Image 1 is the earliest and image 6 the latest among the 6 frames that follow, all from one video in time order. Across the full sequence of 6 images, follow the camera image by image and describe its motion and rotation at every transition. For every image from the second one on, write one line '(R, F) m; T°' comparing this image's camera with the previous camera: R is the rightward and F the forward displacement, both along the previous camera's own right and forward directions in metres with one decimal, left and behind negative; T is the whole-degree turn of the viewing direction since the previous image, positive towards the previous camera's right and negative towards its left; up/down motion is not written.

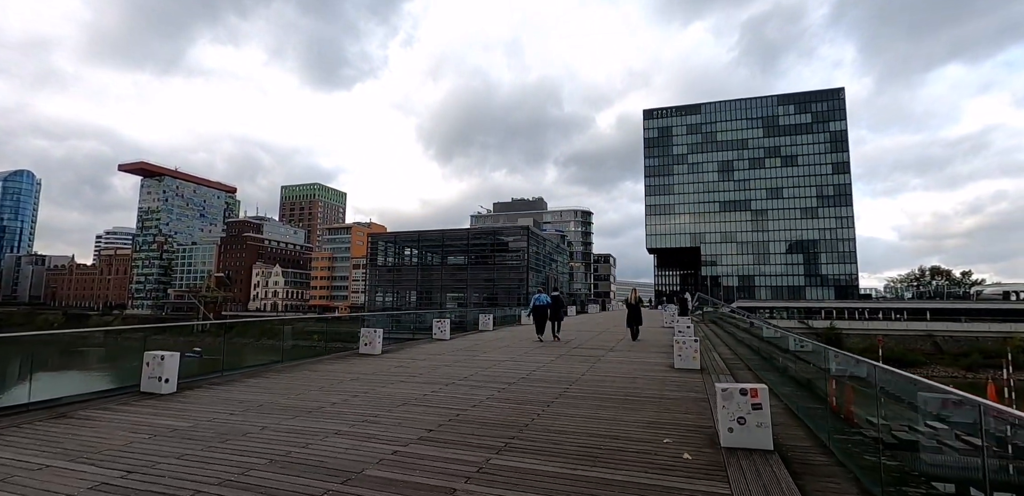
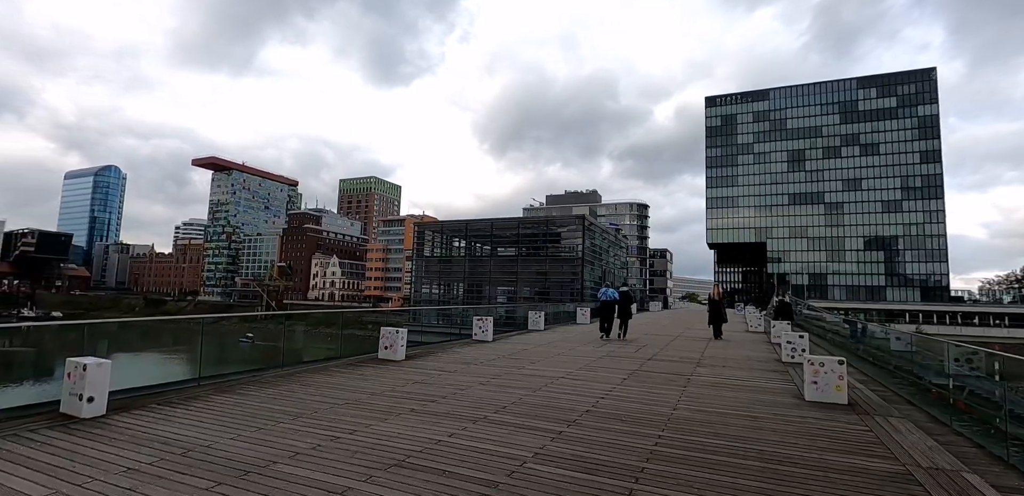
(-0.1, +2.6) m; -6°
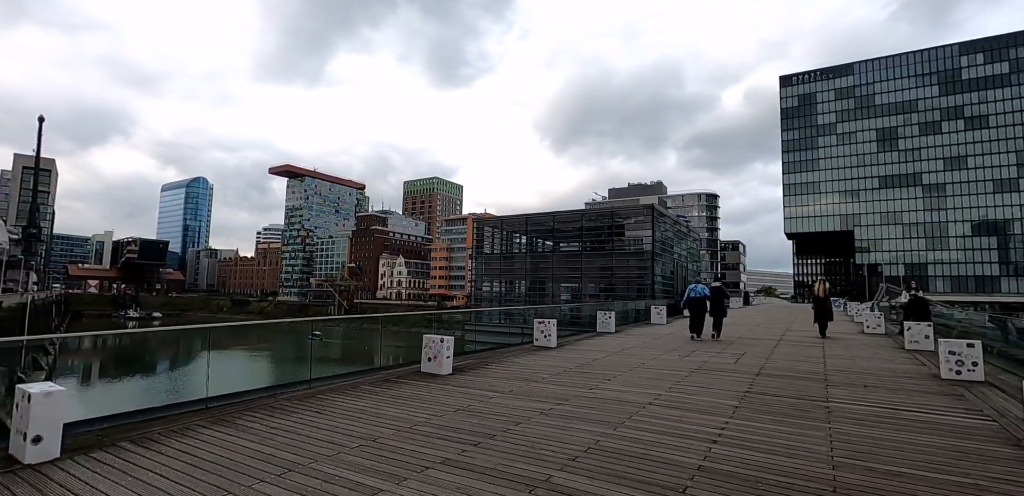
(0.0, +1.8) m; -7°
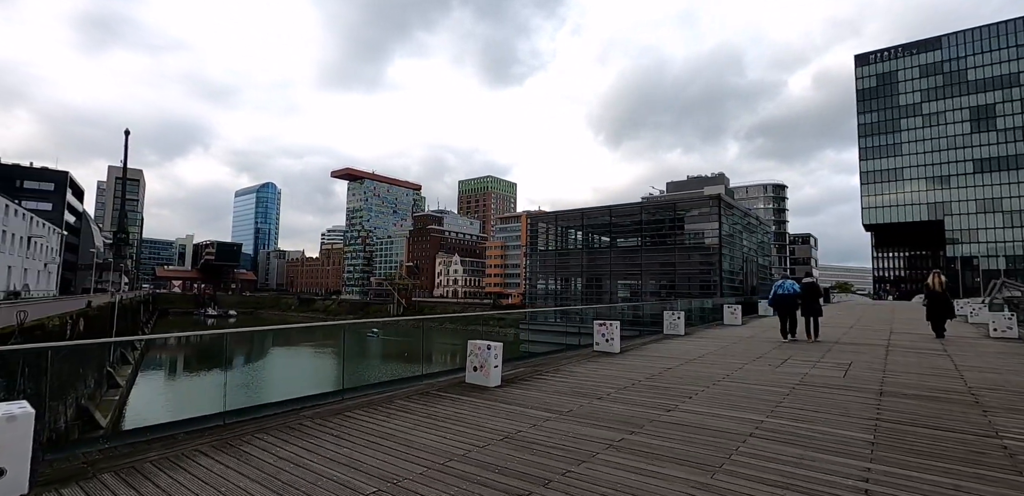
(0.0, +1.1) m; -6°
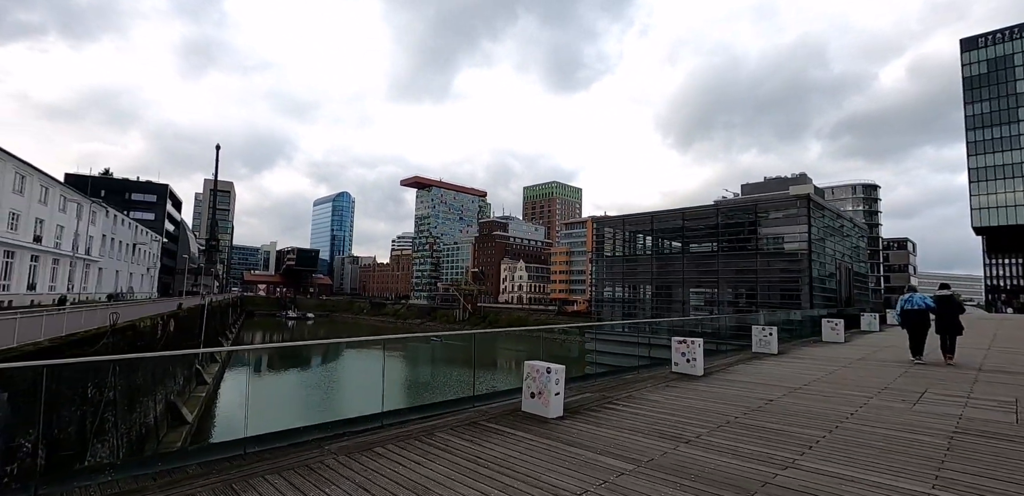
(0.0, +1.1) m; -7°
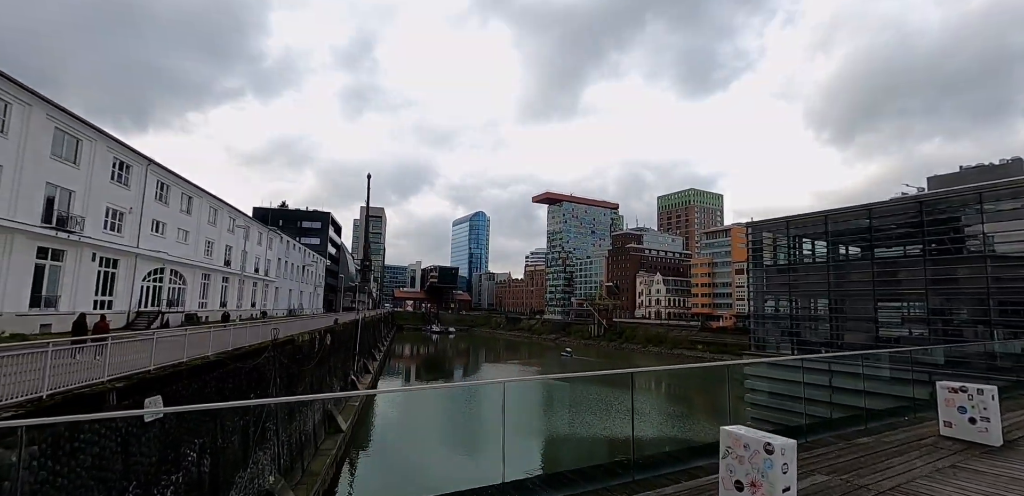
(-0.3, +2.0) m; -15°
